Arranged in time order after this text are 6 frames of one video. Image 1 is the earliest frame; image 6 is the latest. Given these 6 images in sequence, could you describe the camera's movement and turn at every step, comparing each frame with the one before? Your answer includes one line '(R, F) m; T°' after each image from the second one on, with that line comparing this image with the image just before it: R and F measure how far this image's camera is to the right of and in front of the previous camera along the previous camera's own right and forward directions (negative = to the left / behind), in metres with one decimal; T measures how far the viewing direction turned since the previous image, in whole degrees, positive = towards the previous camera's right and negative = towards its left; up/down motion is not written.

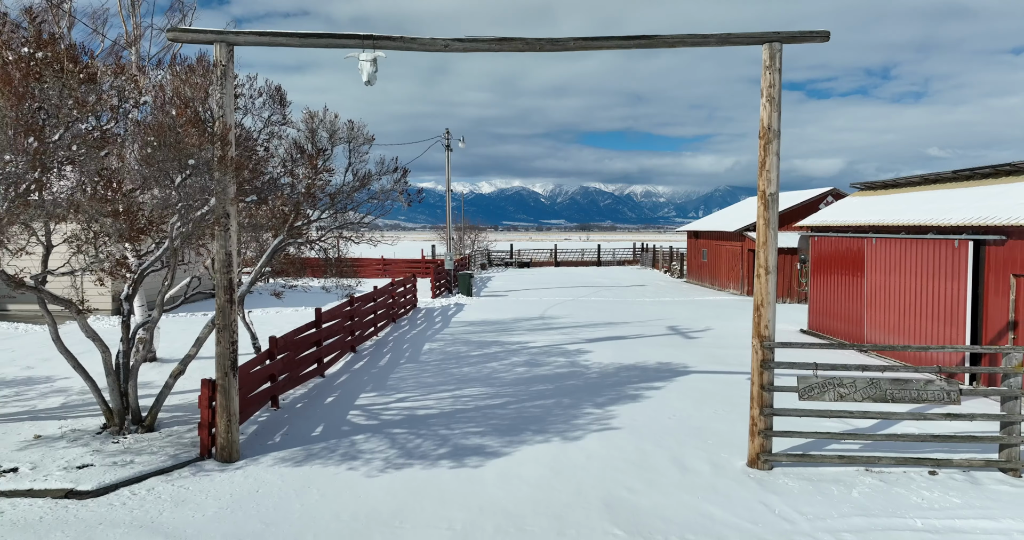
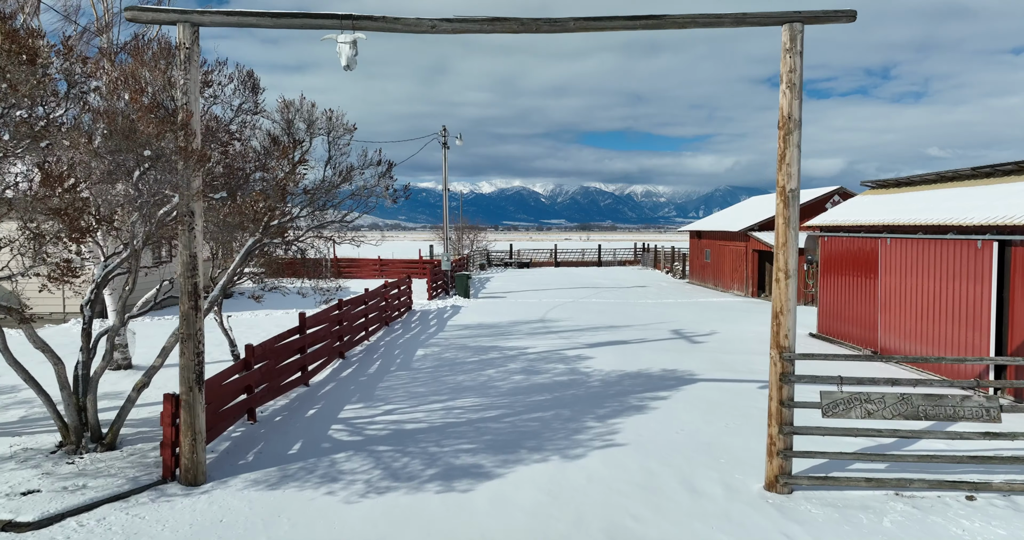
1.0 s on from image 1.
(+0.1, +0.6) m; 0°
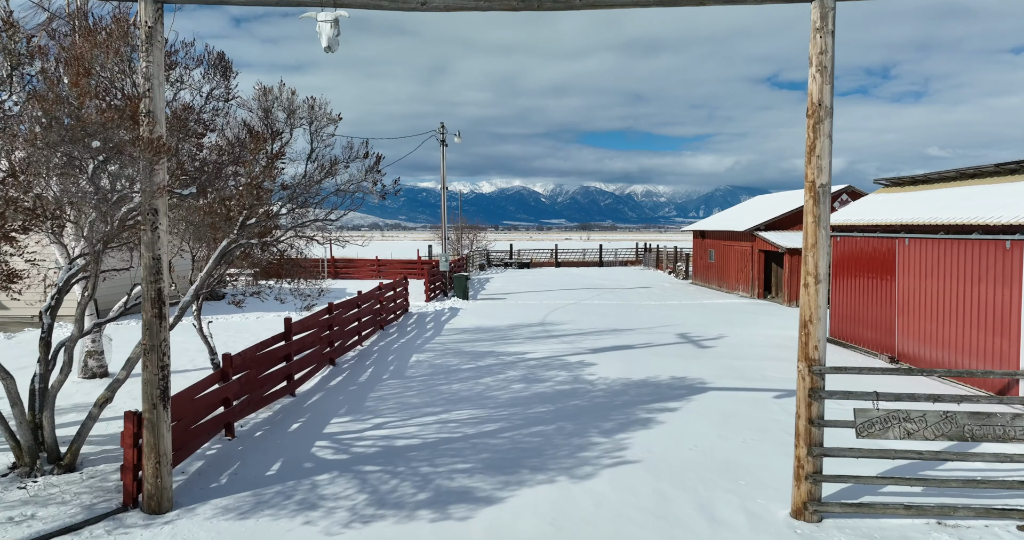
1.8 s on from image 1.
(0.0, +0.6) m; 0°
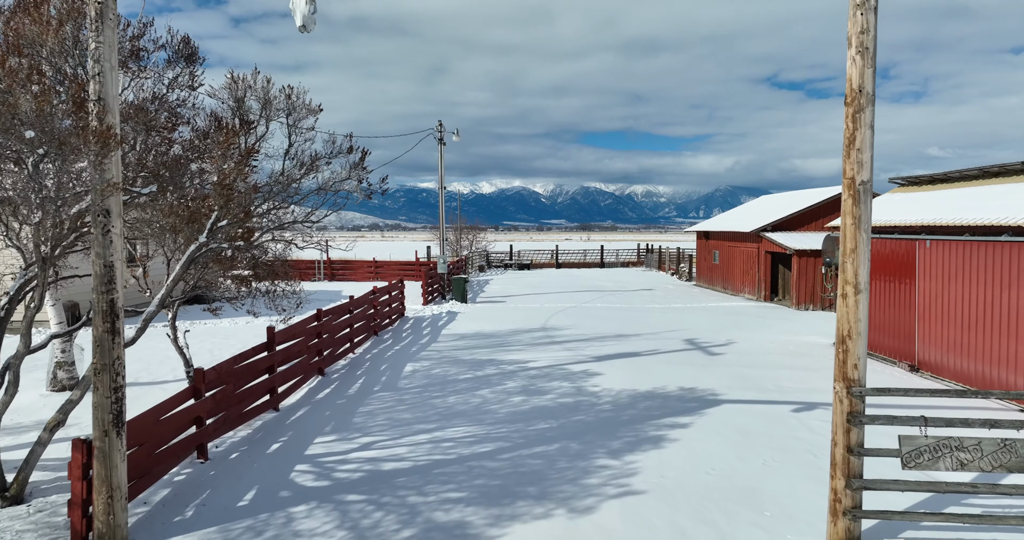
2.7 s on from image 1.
(0.0, +0.7) m; 0°
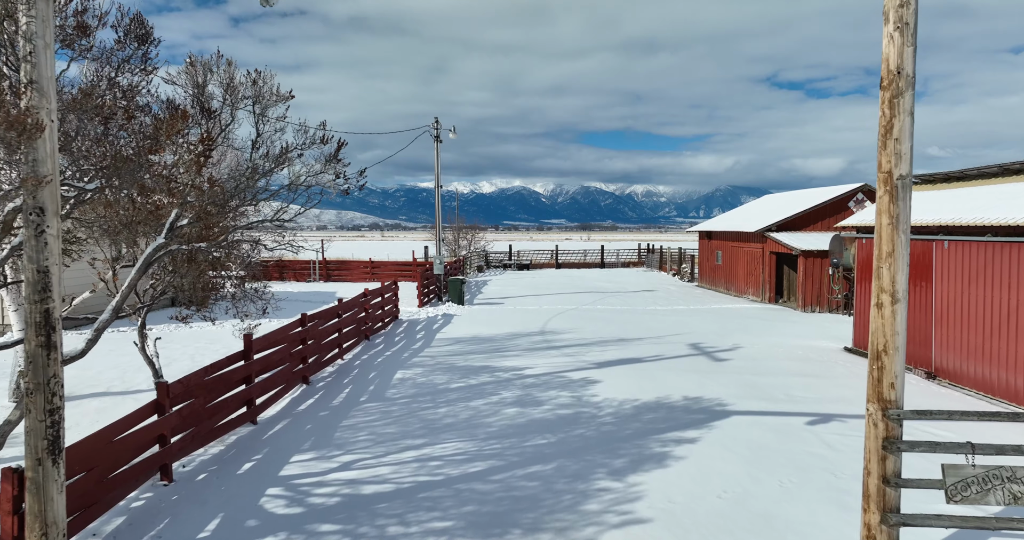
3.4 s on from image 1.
(+0.1, +0.6) m; 0°
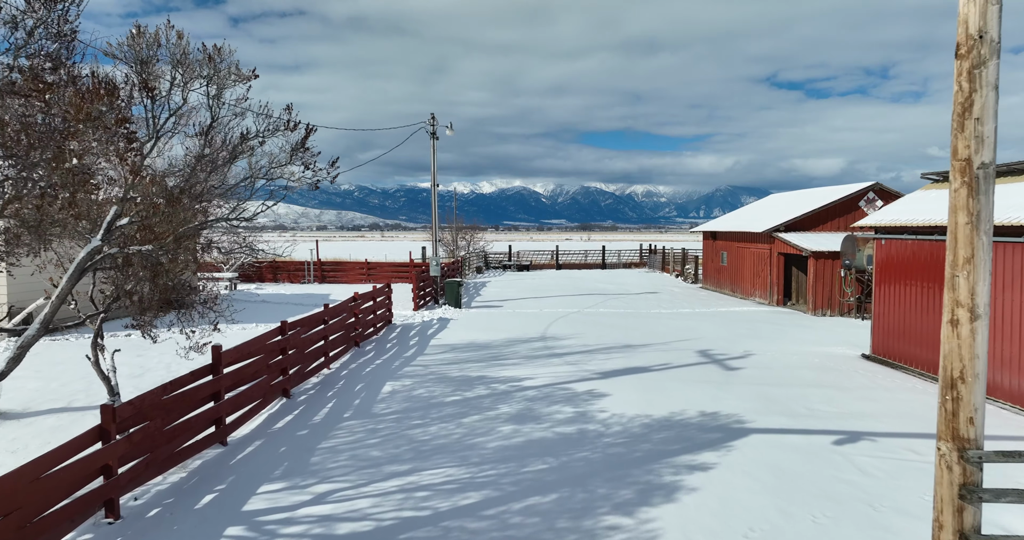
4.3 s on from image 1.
(0.0, +0.8) m; 0°
